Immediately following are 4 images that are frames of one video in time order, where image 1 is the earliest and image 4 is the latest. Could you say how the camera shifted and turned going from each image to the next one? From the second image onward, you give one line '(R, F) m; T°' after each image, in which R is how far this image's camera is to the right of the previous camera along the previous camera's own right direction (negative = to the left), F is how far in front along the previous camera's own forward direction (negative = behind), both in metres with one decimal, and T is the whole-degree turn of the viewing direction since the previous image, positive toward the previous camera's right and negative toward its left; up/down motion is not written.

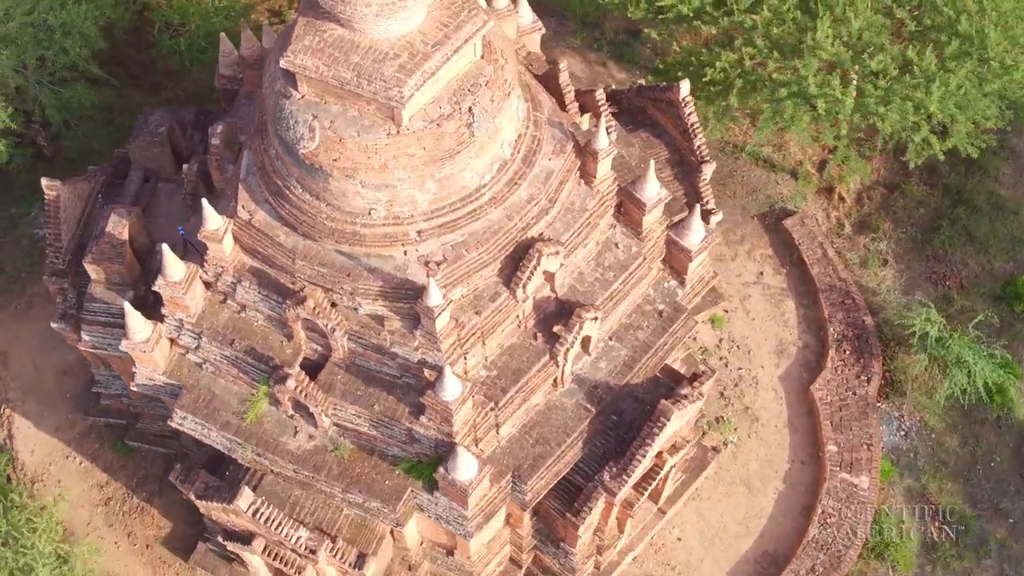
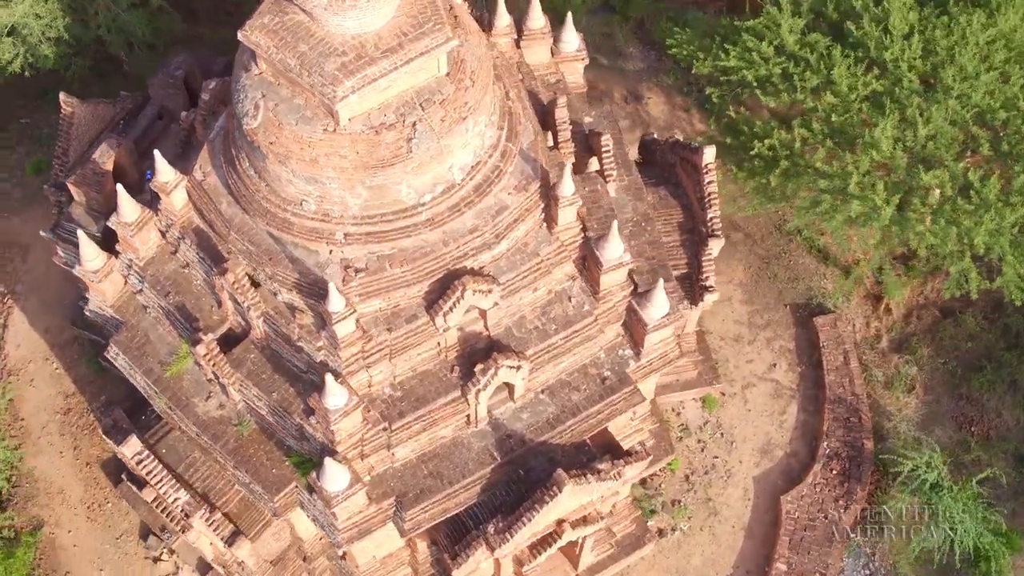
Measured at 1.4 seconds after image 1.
(+2.7, +0.7) m; -9°
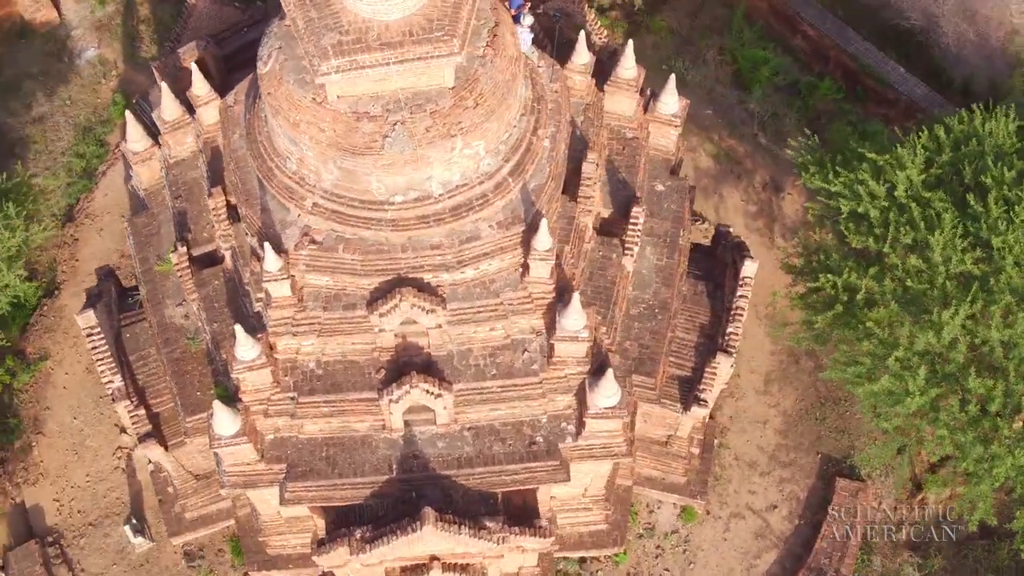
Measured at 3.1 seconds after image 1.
(+3.2, +0.8) m; -13°
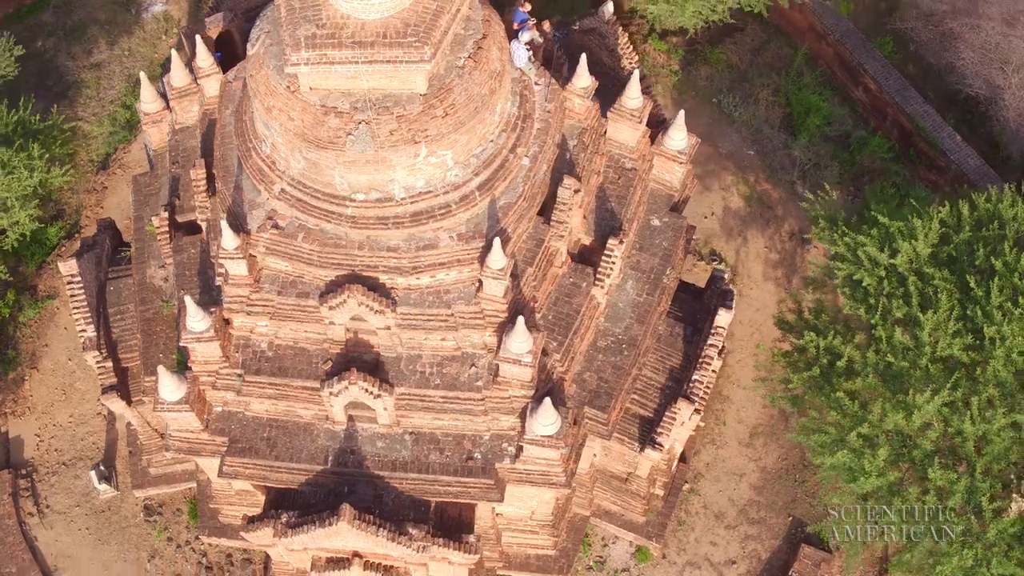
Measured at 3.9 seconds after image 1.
(+1.7, +0.2) m; -5°
